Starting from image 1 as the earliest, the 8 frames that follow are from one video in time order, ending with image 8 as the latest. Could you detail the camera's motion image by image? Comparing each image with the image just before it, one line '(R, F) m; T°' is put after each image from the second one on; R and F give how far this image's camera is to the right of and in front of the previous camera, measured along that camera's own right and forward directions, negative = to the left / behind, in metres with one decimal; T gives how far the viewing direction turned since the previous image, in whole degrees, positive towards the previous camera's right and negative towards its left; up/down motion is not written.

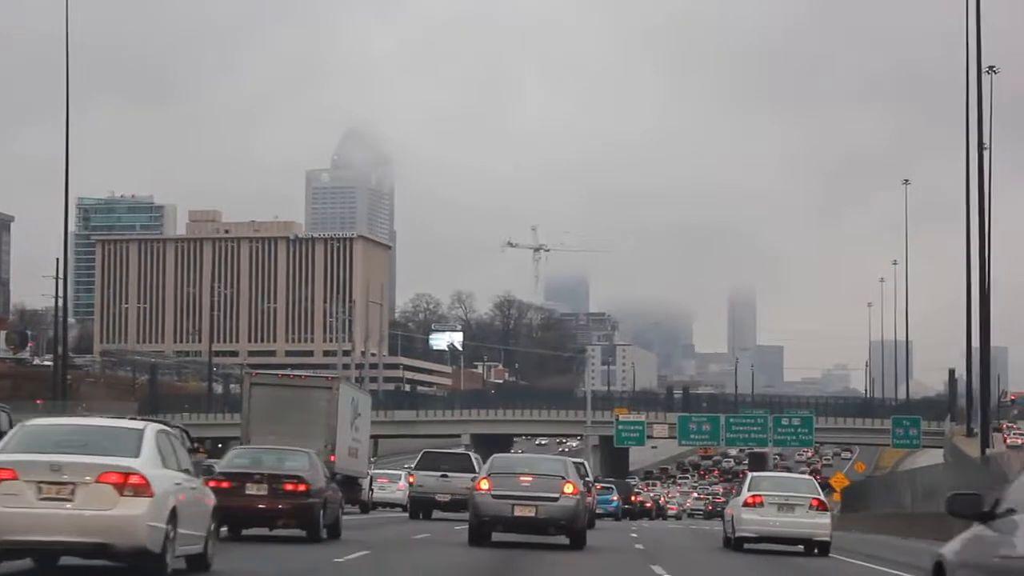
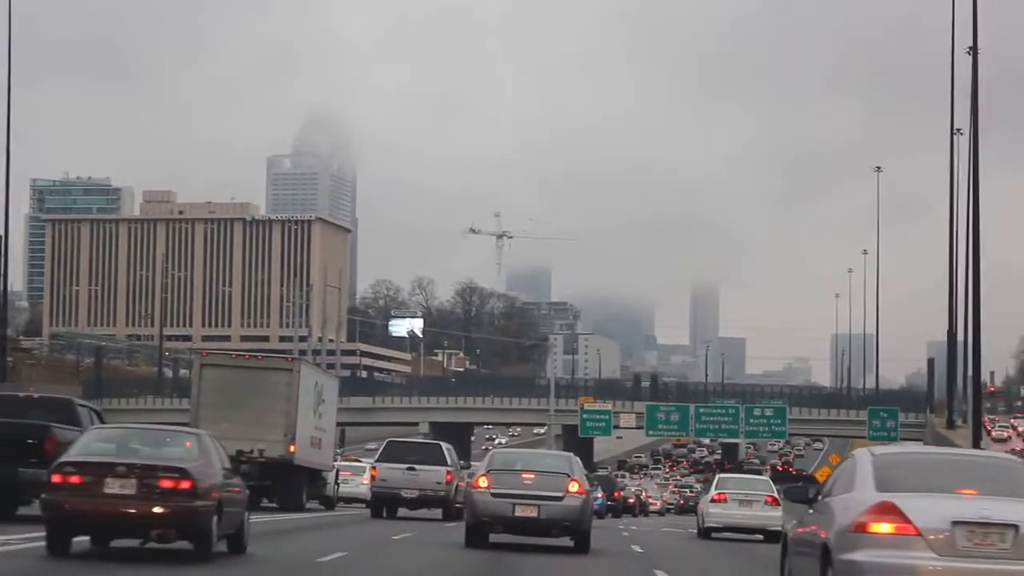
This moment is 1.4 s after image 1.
(-0.1, +3.1) m; +1°
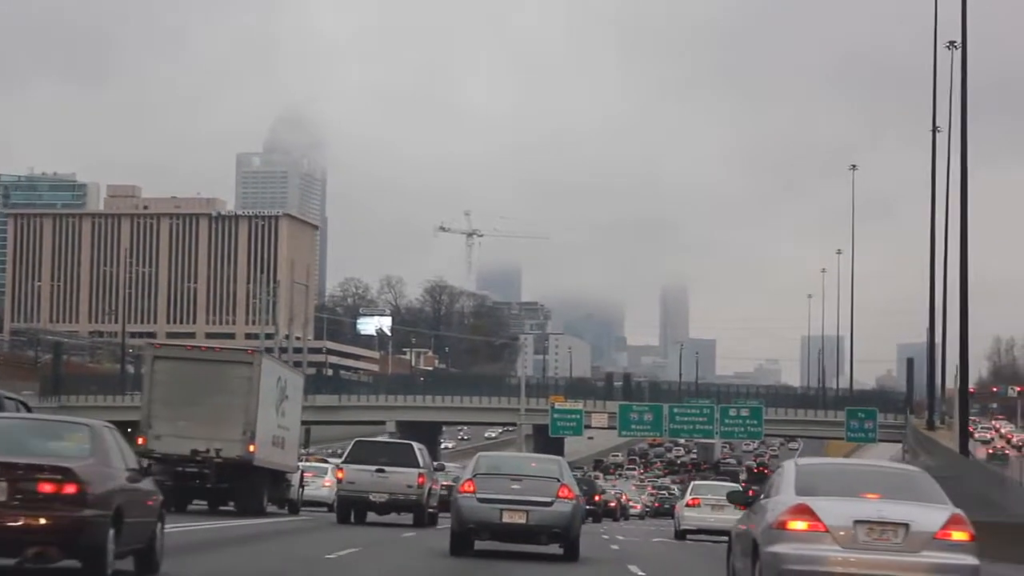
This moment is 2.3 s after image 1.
(-0.2, +1.6) m; +1°
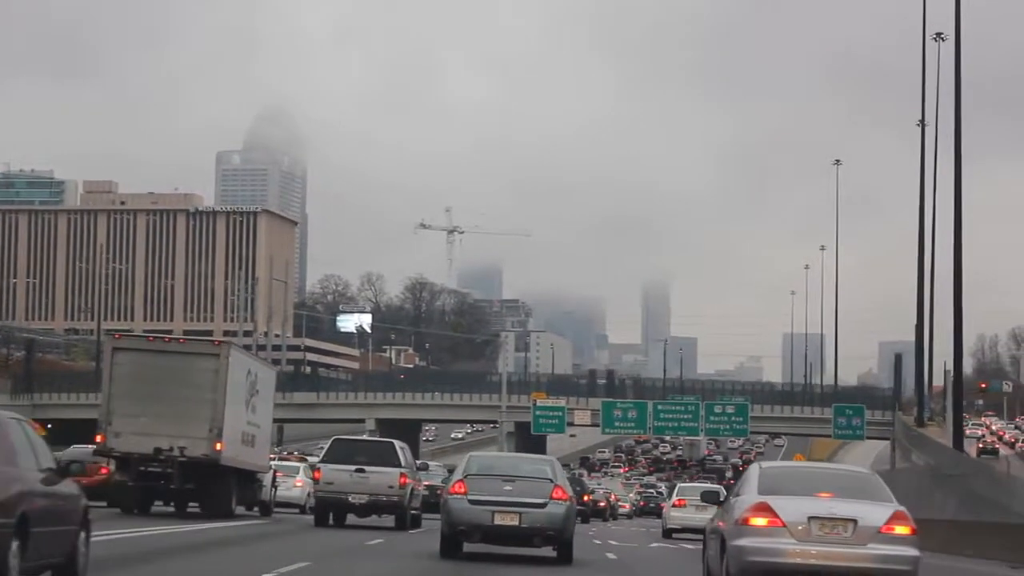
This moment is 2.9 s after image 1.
(-0.1, +1.2) m; +1°
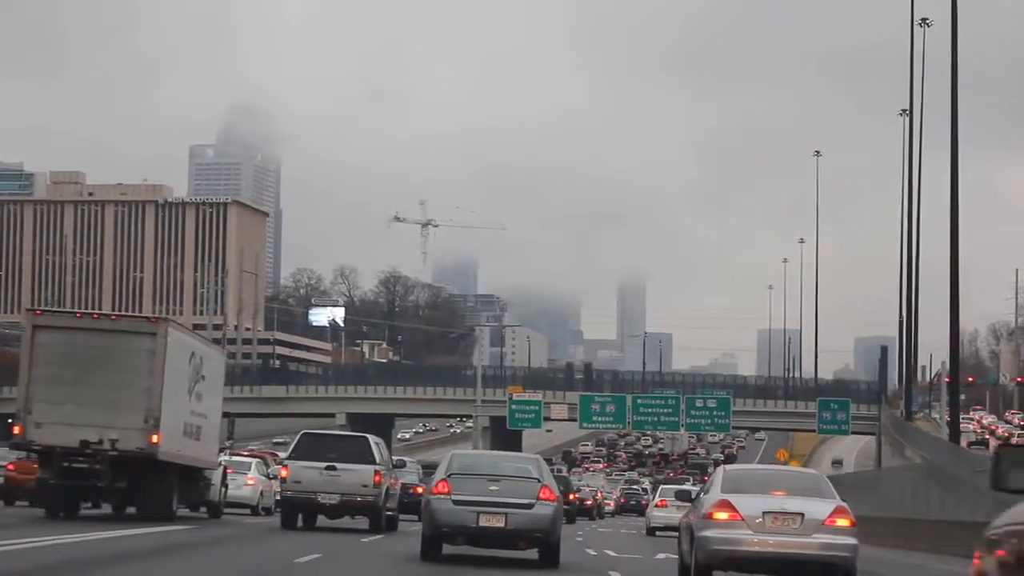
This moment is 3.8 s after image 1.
(-0.1, +2.0) m; +1°
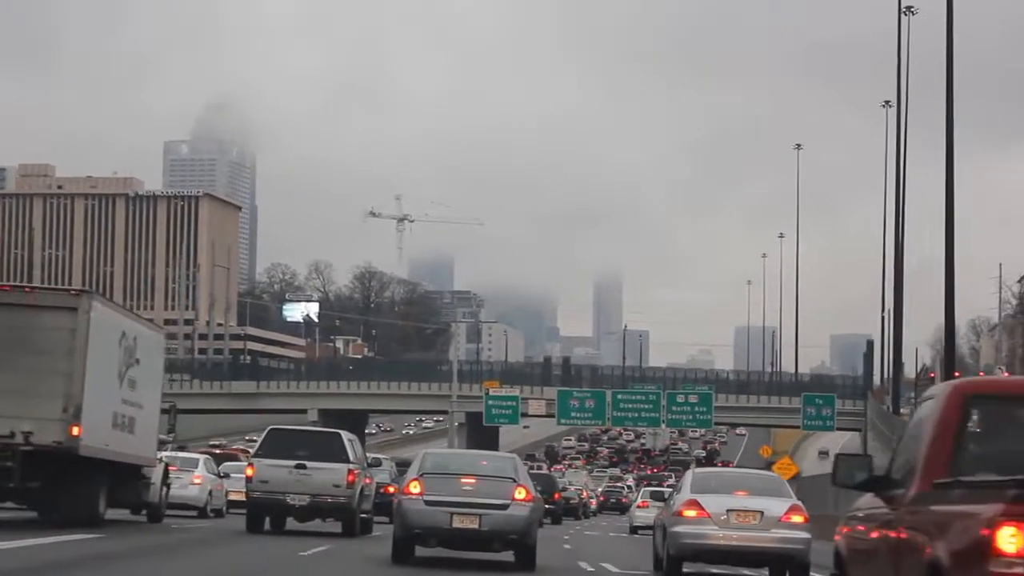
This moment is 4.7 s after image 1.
(0.0, +1.8) m; +1°
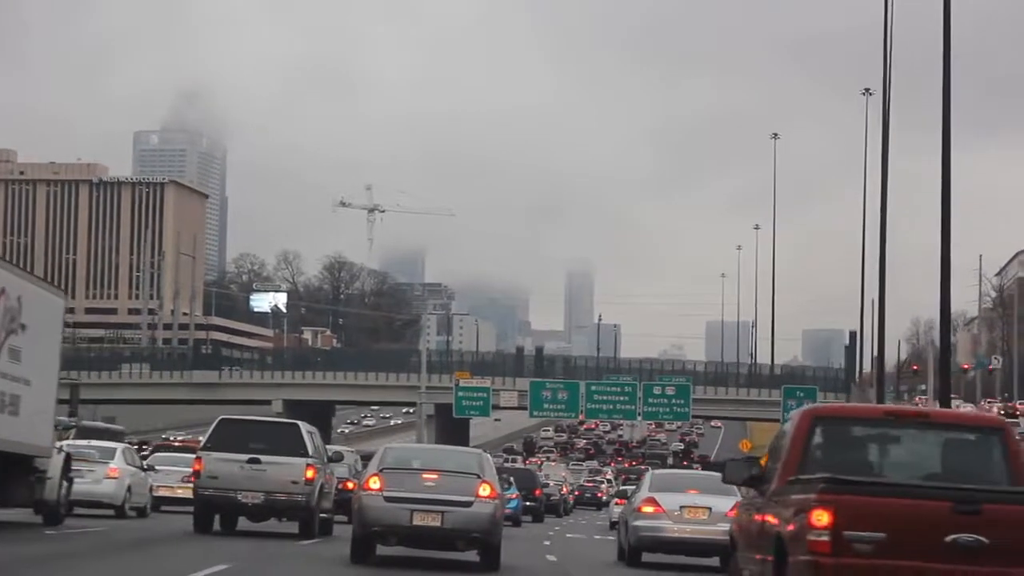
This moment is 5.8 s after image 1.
(0.0, +2.2) m; +1°
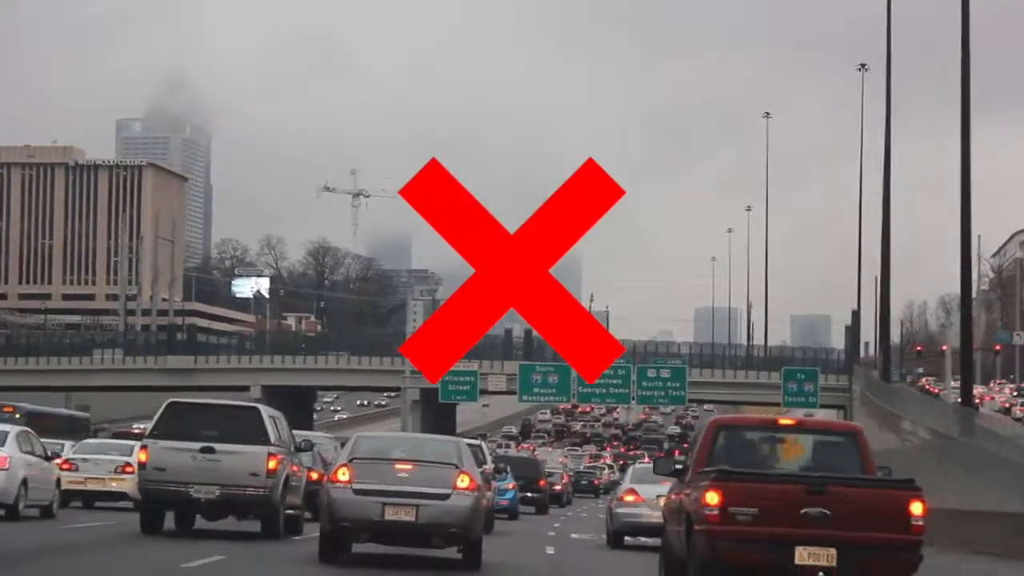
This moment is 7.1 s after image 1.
(0.0, +2.6) m; 0°
